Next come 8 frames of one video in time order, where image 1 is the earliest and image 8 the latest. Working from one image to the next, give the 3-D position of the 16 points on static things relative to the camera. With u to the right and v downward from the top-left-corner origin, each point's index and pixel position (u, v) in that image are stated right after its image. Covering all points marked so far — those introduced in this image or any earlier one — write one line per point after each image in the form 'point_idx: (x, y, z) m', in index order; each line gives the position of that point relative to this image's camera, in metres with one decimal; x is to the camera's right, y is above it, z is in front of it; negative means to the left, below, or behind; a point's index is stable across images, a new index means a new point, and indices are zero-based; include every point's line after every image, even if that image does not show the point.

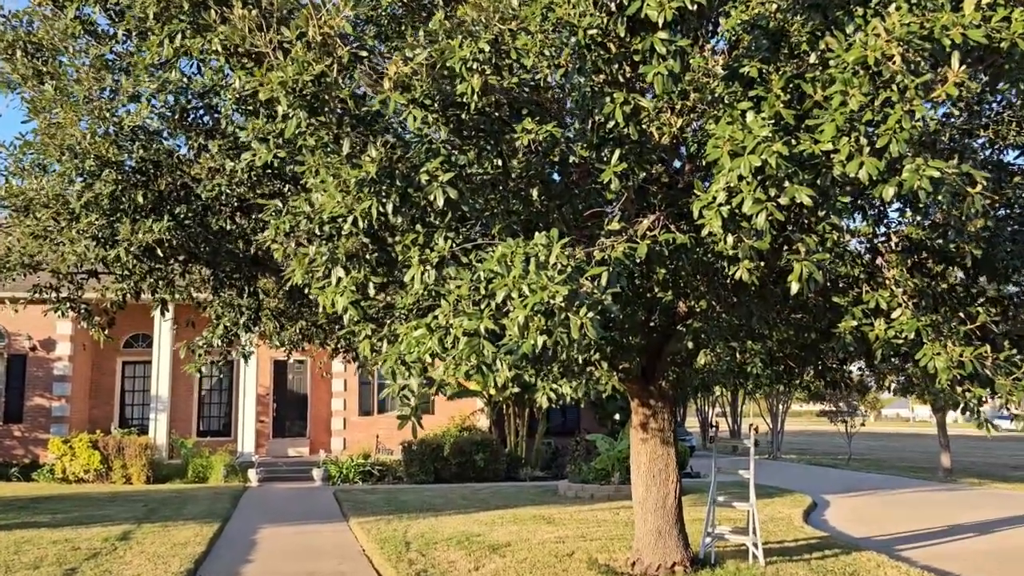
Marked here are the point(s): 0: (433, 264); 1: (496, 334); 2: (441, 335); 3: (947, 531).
0: (-0.5, +0.2, +5.1) m
1: (-0.1, -0.3, +5.0) m
2: (-0.4, -0.3, +5.0) m
3: (+9.3, -5.1, +17.6) m
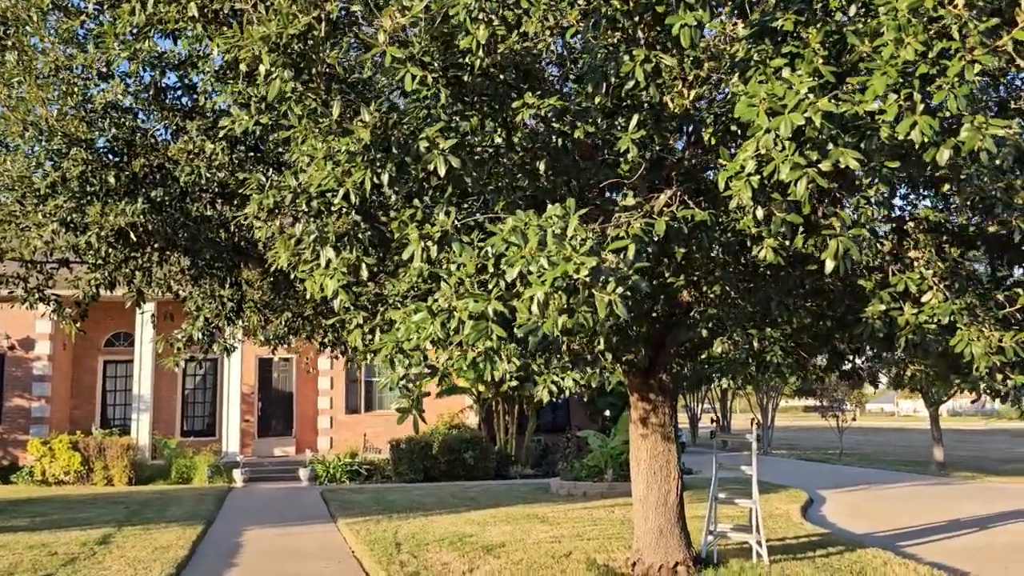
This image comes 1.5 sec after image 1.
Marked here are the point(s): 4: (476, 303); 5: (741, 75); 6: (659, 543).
0: (-0.4, +0.3, +4.6) m
1: (0.0, -0.2, +4.5) m
2: (-0.4, -0.2, +4.5) m
3: (+9.1, -4.9, +17.2) m
4: (-0.2, -0.1, +4.4) m
5: (+1.4, +1.3, +5.1) m
6: (+1.5, -2.8, +9.1) m
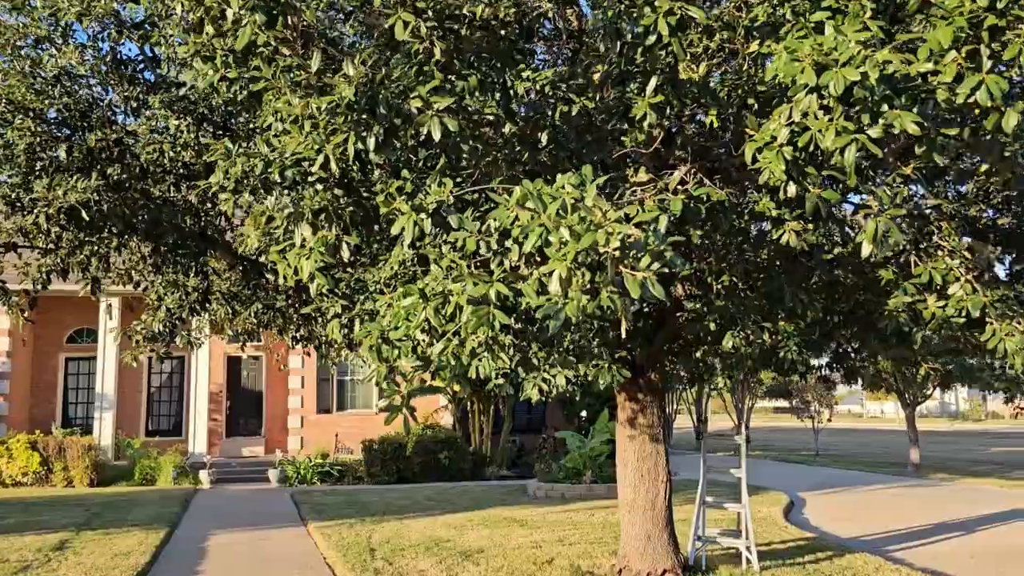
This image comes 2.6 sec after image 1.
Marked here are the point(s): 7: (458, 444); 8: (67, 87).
0: (-0.4, +0.4, +4.1) m
1: (0.0, -0.1, +3.9) m
2: (-0.3, -0.1, +3.9) m
3: (+8.7, -4.9, +17.0) m
4: (-0.2, 0.0, +3.8) m
5: (+1.4, +1.4, +4.5) m
6: (+1.4, -2.7, +8.6) m
7: (-1.3, -3.7, +19.7) m
8: (-3.8, +1.7, +7.1) m
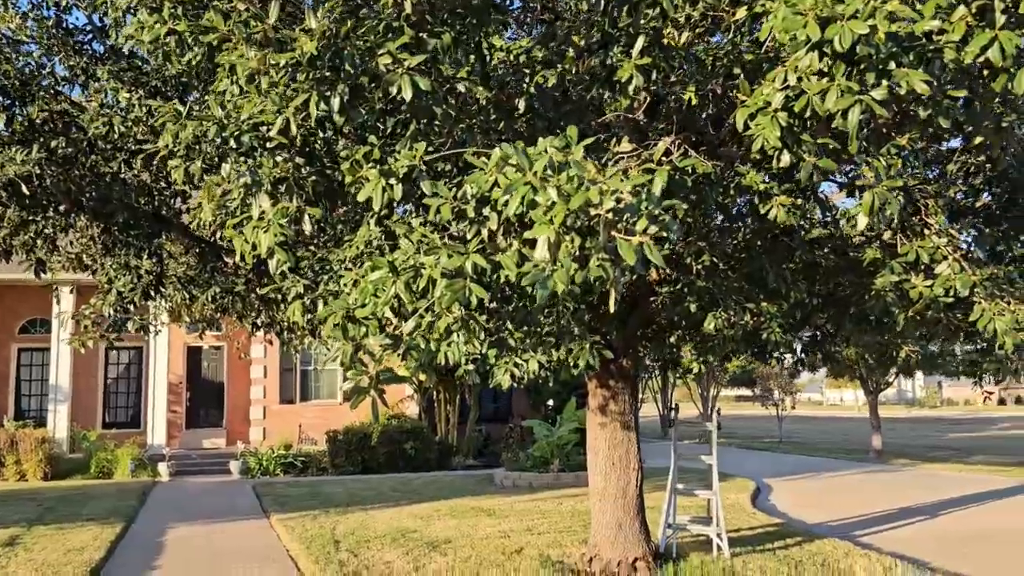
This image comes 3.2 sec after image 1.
0: (-0.5, +0.5, +3.7) m
1: (-0.1, +0.1, +3.6) m
2: (-0.4, 0.0, +3.6) m
3: (+8.0, -4.7, +17.1) m
4: (-0.3, +0.1, +3.5) m
5: (+1.3, +1.5, +4.3) m
6: (+1.1, -2.5, +8.3) m
7: (-2.0, -3.4, +19.4) m
8: (-4.1, +1.9, +6.6) m
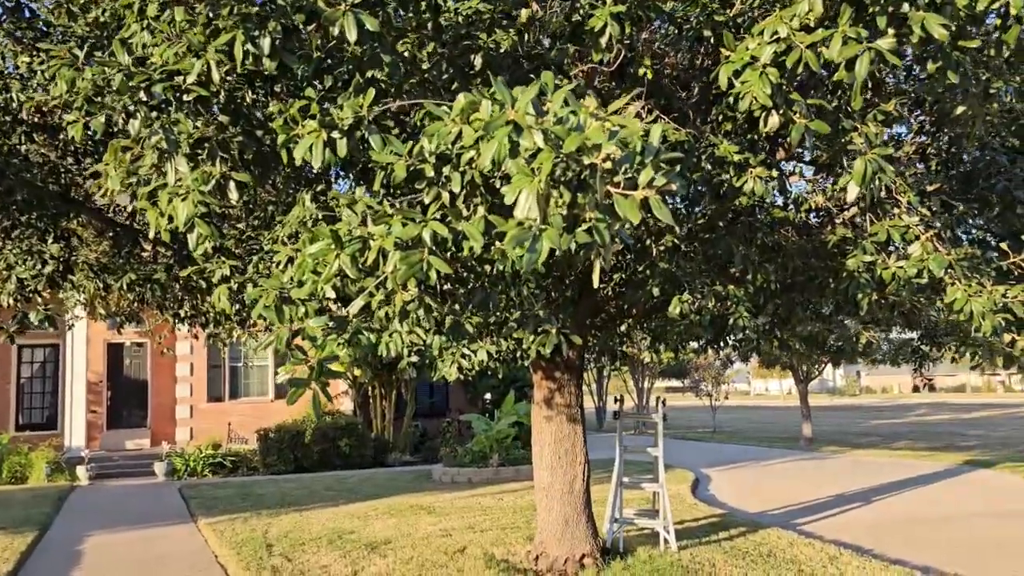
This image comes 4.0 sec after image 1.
0: (-0.7, +0.6, +3.2) m
1: (-0.2, +0.2, +3.1) m
2: (-0.6, +0.1, +3.0) m
3: (+6.8, -4.4, +17.2) m
4: (-0.4, +0.2, +3.0) m
5: (+1.1, +1.6, +3.9) m
6: (+0.6, -2.4, +7.9) m
7: (-3.4, -3.2, +18.7) m
8: (-4.4, +2.0, +5.8) m
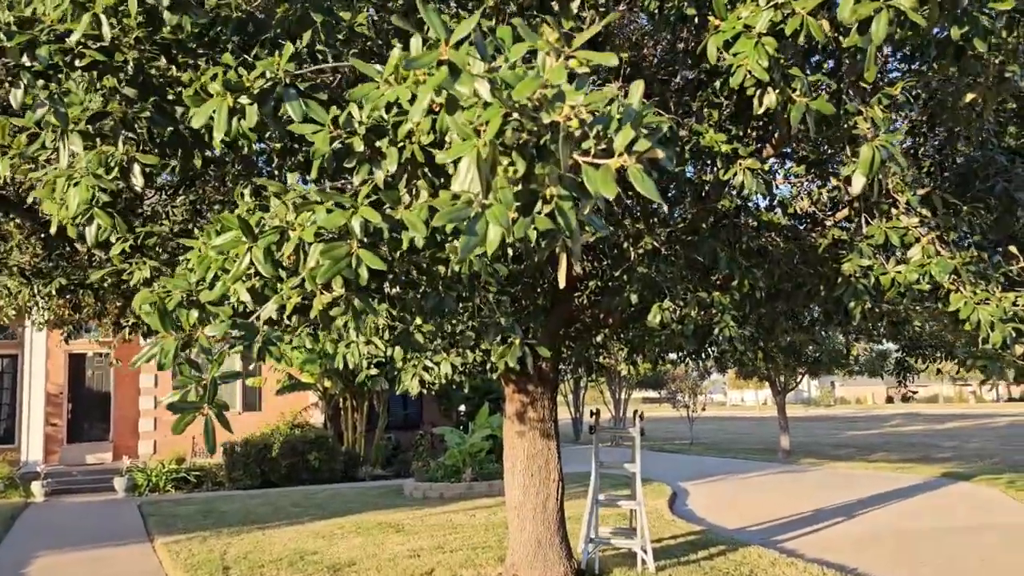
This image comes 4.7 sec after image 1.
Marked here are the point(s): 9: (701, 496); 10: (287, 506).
0: (-0.8, +0.6, +2.7) m
1: (-0.4, +0.1, +2.6) m
2: (-0.7, +0.1, +2.5) m
3: (+6.2, -4.6, +16.8) m
4: (-0.5, +0.2, +2.4) m
5: (+0.9, +1.6, +3.4) m
6: (+0.3, -2.5, +7.4) m
7: (-4.0, -3.4, +18.0) m
8: (-4.7, +2.0, +5.2) m
9: (+4.5, -5.0, +19.8) m
10: (-4.2, -4.1, +15.3) m
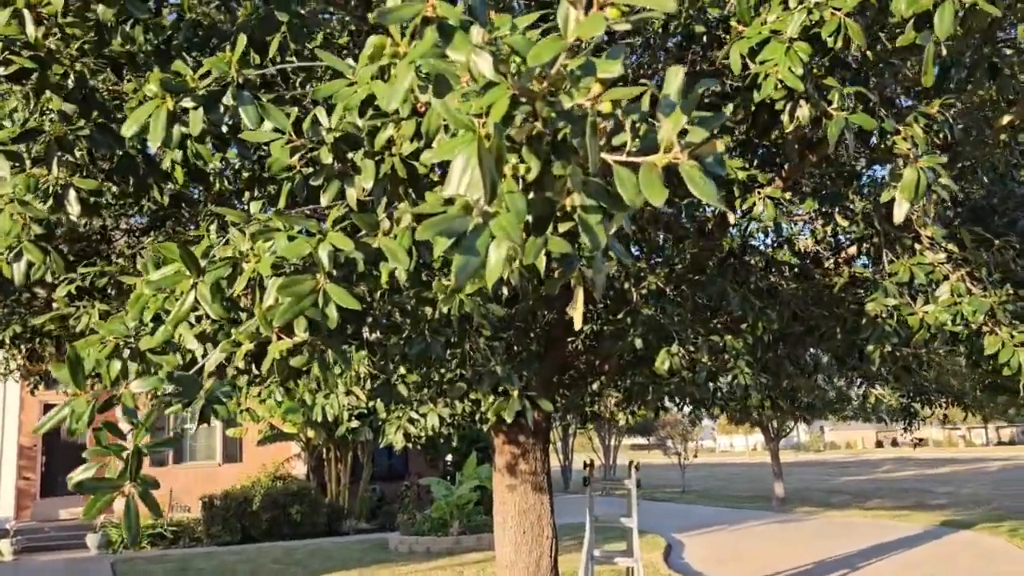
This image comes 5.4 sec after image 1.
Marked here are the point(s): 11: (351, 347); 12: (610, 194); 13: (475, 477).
0: (-0.8, +0.5, +2.2) m
1: (-0.4, 0.0, +2.1) m
2: (-0.7, 0.0, +2.1) m
3: (+6.0, -5.5, +16.2) m
4: (-0.5, +0.1, +2.0) m
5: (+0.9, +1.4, +3.1) m
6: (+0.2, -2.8, +6.8) m
7: (-4.2, -4.4, +17.3) m
8: (-4.7, +1.7, +4.8) m
9: (+4.3, -6.0, +19.1) m
10: (-4.3, -4.9, +14.5) m
11: (-0.6, -0.2, +3.1) m
12: (+0.2, +0.2, +1.5) m
13: (-0.8, -4.1, +17.7) m
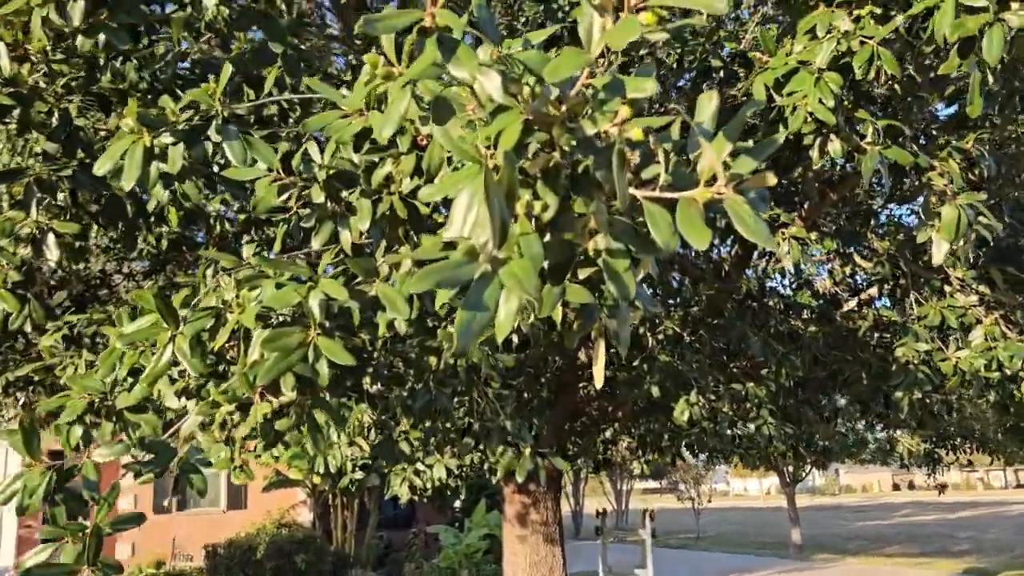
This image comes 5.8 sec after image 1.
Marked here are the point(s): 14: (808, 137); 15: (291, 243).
0: (-0.8, +0.3, +2.1) m
1: (-0.4, -0.1, +1.9) m
2: (-0.7, -0.1, +1.9) m
3: (+6.2, -6.3, +15.6) m
4: (-0.5, 0.0, +1.8) m
5: (+0.9, +1.3, +2.9) m
6: (+0.3, -3.2, +6.4) m
7: (-4.0, -5.3, +16.9) m
8: (-4.7, +1.4, +4.7) m
9: (+4.5, -7.0, +18.5) m
10: (-4.2, -5.6, +14.1) m
11: (-0.6, -0.4, +2.9) m
12: (+0.2, +0.1, +1.3) m
13: (-0.6, -5.0, +17.3) m
14: (+1.0, +0.5, +2.7) m
15: (-0.8, +0.2, +2.9) m
